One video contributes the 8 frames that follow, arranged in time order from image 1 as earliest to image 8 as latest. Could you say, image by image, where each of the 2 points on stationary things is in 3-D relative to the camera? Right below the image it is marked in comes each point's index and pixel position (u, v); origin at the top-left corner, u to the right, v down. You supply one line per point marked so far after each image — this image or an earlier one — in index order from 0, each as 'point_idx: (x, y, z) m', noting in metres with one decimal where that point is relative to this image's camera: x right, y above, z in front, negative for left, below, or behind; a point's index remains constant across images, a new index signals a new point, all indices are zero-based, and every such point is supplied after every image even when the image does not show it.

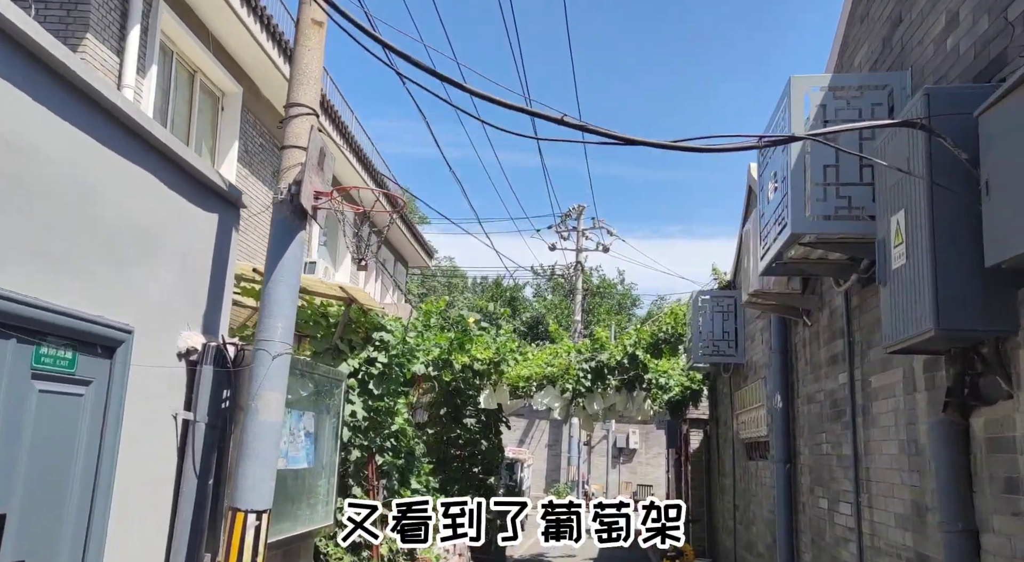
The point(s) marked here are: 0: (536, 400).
0: (+0.3, -1.5, +10.9) m
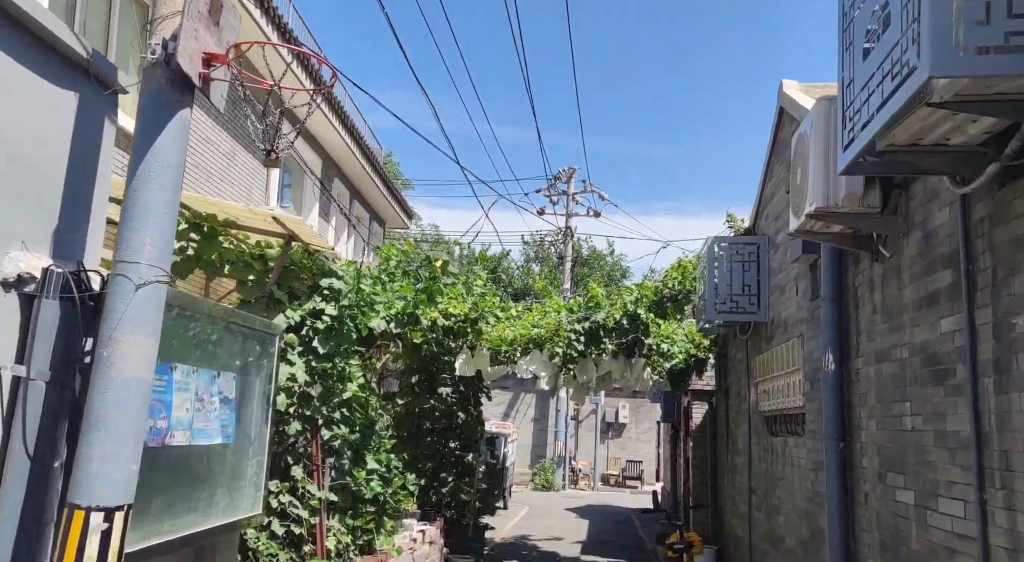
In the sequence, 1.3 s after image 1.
0: (+0.1, -0.9, +9.5) m
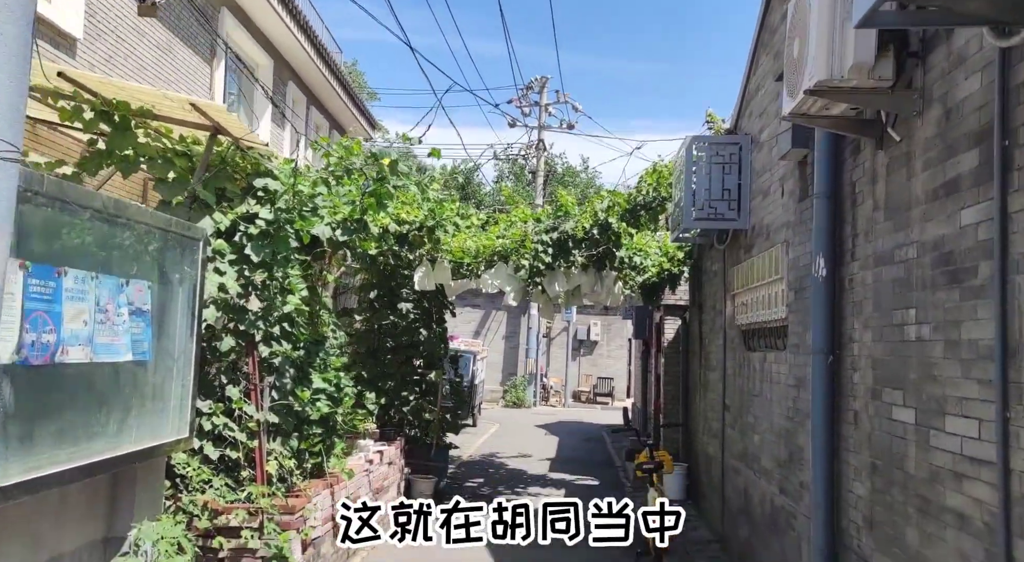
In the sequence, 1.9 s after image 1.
0: (-0.3, 0.0, +8.9) m
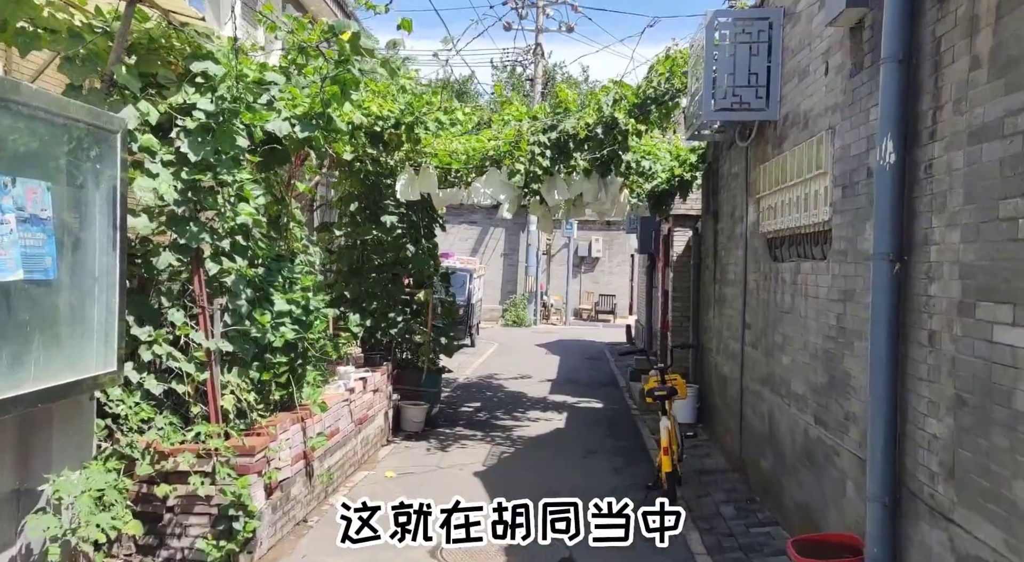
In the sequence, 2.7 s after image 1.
0: (-0.3, +0.8, +8.0) m
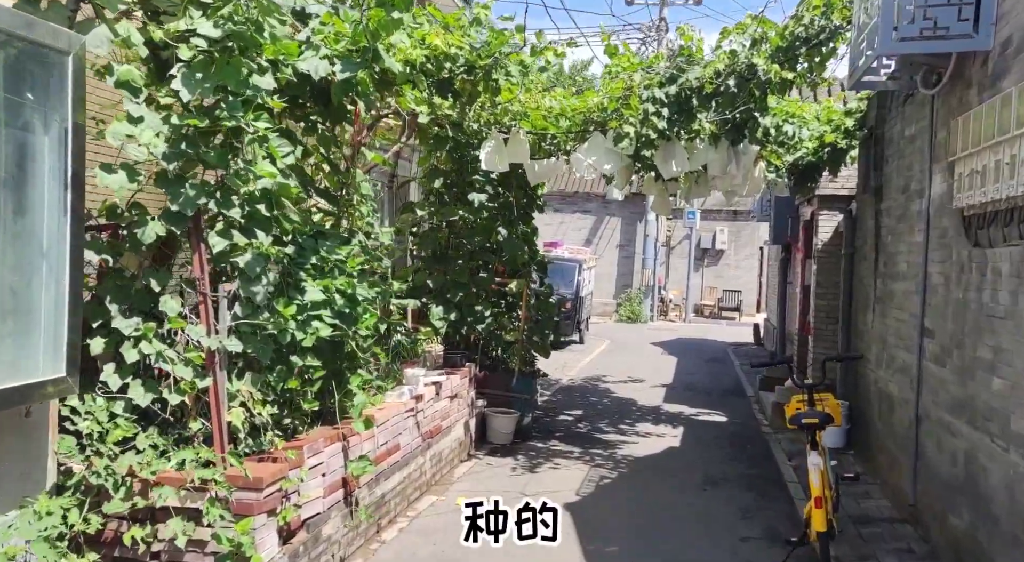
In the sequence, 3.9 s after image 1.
0: (+0.5, +0.9, +6.6) m
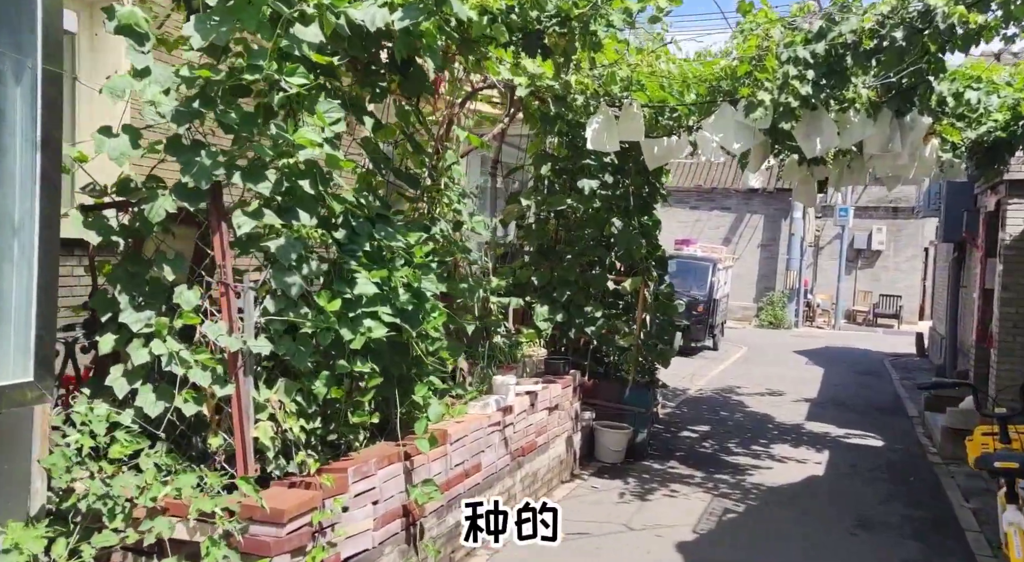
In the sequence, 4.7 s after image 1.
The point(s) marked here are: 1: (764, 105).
0: (+1.2, +0.9, +5.7) m
1: (+1.5, +1.1, +5.4) m
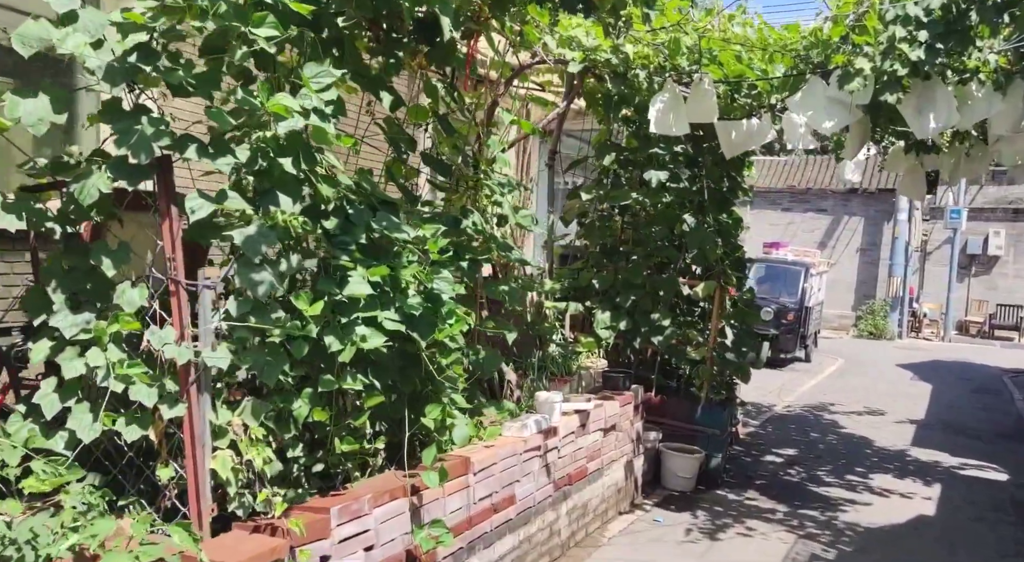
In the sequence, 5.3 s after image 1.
0: (+1.5, +0.9, +4.8) m
1: (+1.8, +1.0, +4.5) m
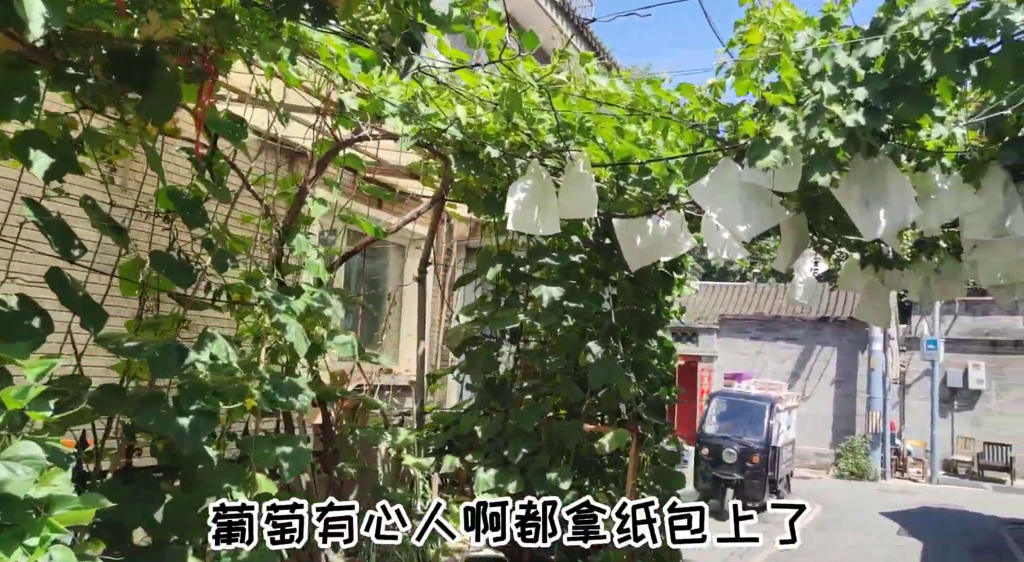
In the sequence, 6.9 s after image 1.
0: (+0.7, +0.3, +3.5) m
1: (+0.9, +0.5, +3.2) m
